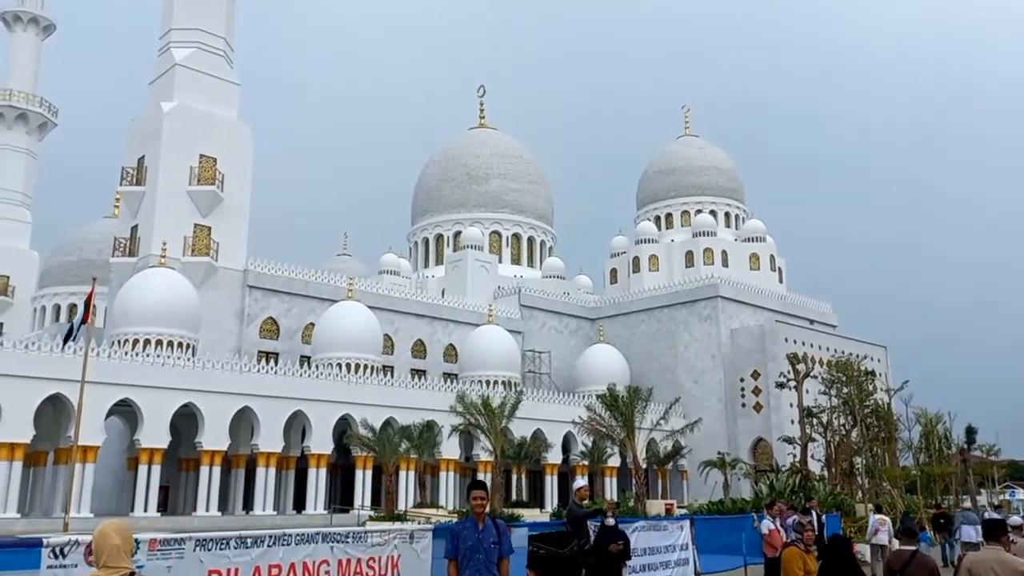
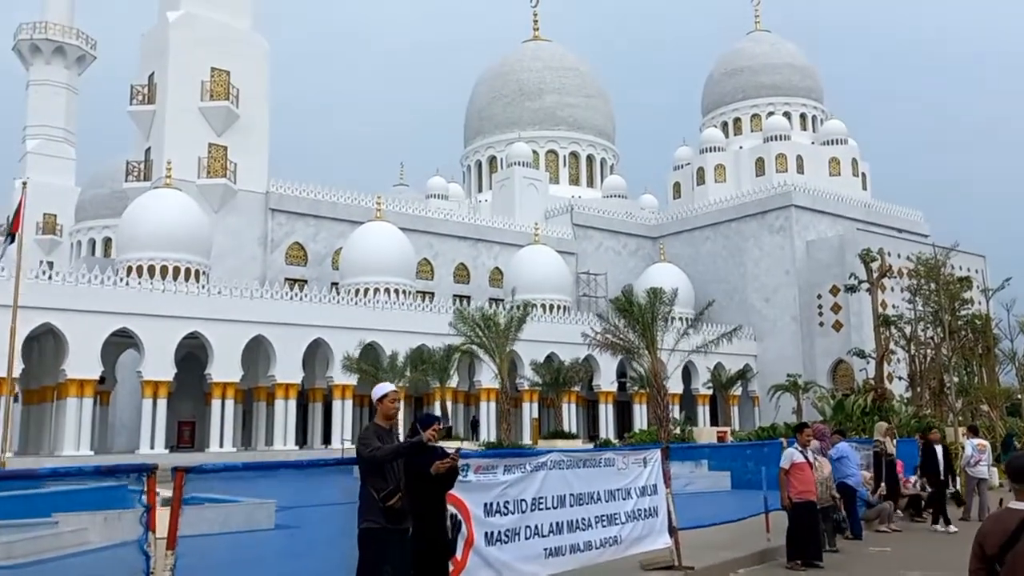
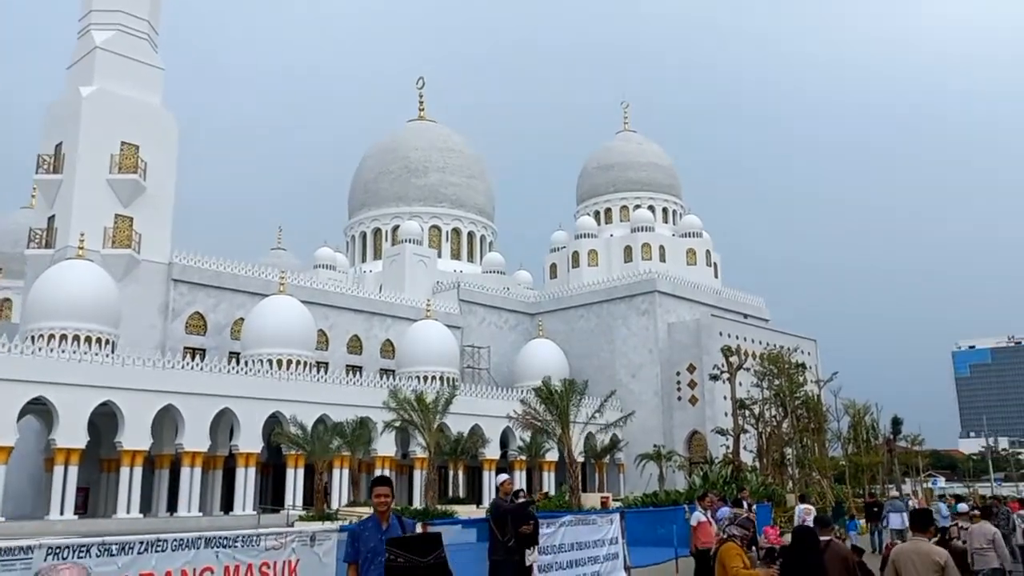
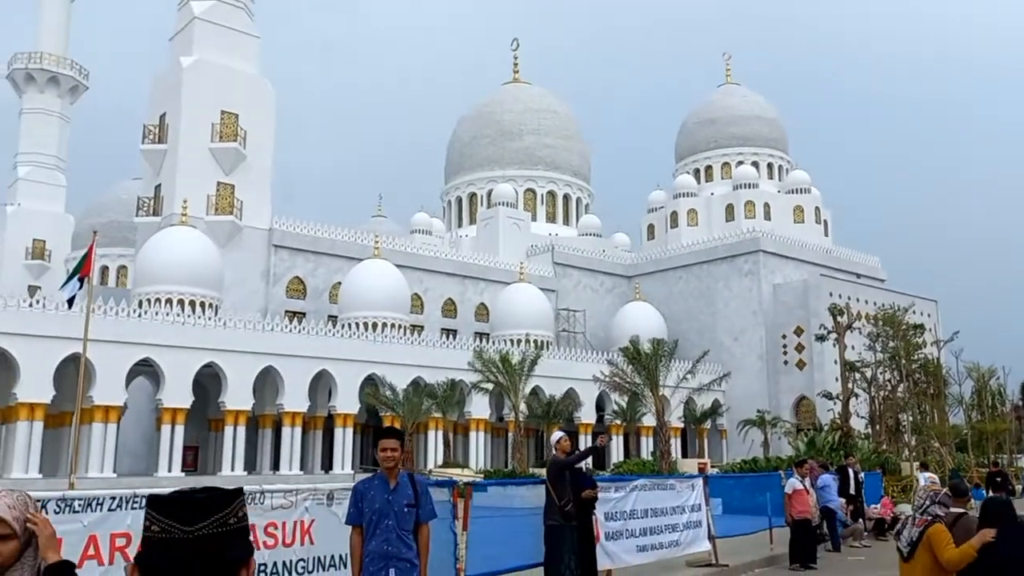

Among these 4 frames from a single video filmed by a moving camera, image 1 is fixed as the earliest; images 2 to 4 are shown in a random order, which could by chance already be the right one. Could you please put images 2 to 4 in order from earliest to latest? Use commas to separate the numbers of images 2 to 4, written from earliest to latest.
3, 4, 2
